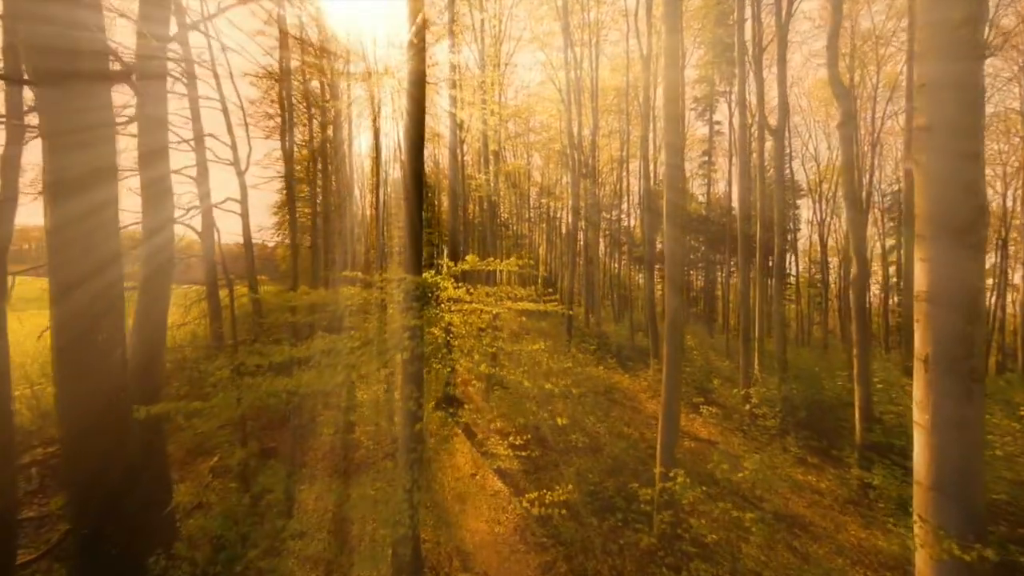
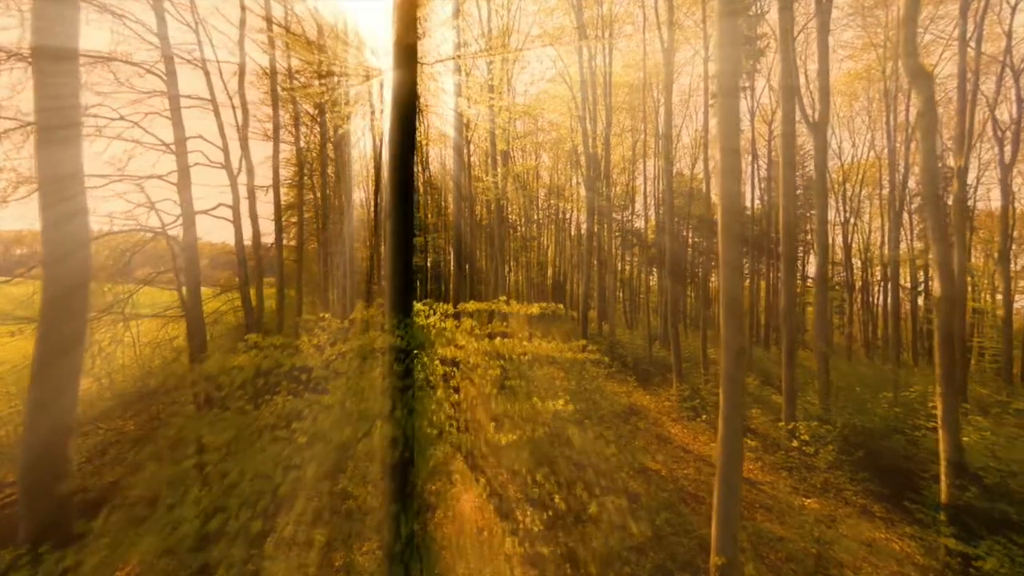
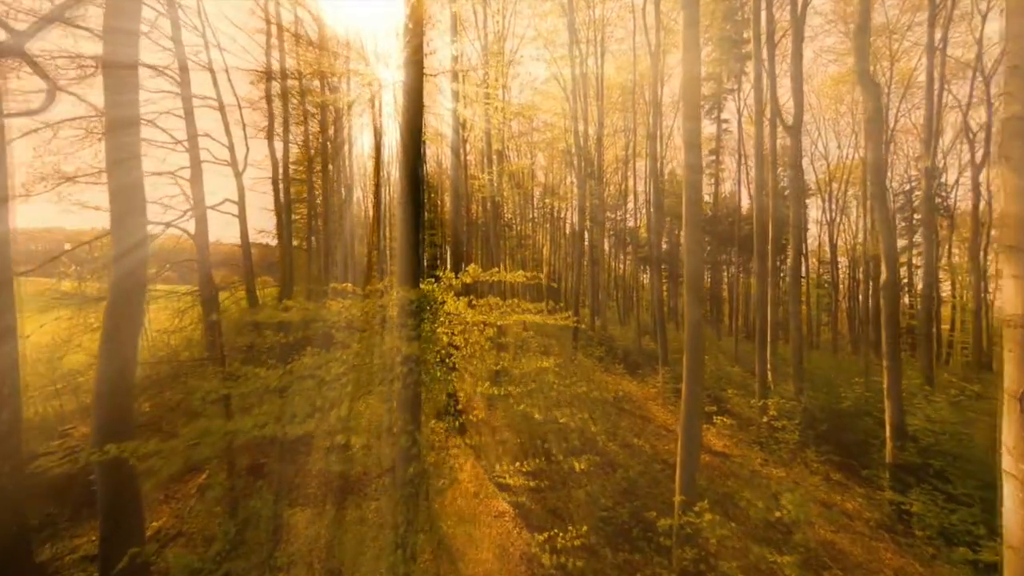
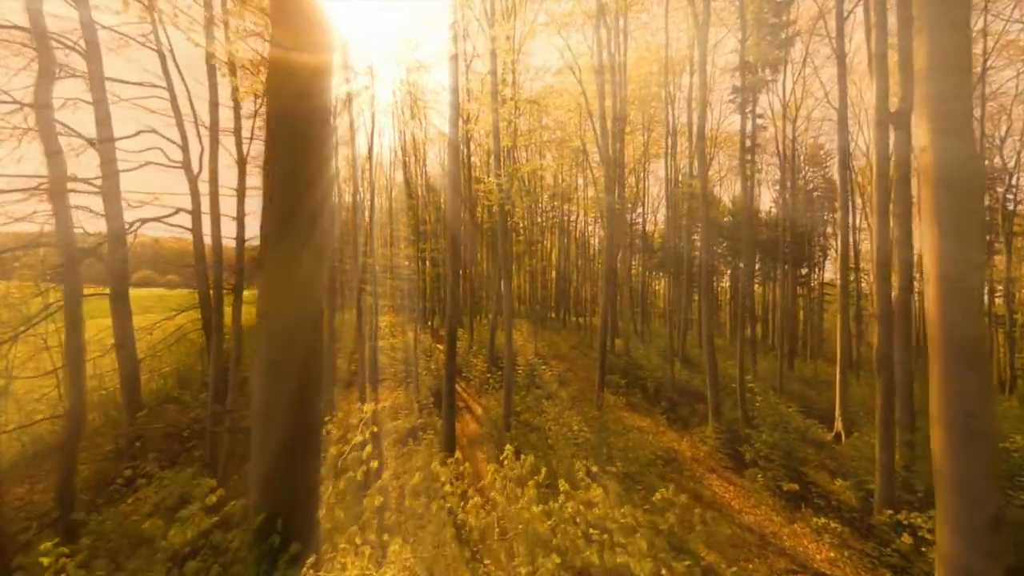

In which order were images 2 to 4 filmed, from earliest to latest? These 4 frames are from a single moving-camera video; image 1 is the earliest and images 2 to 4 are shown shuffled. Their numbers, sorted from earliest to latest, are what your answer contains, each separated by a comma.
3, 2, 4
